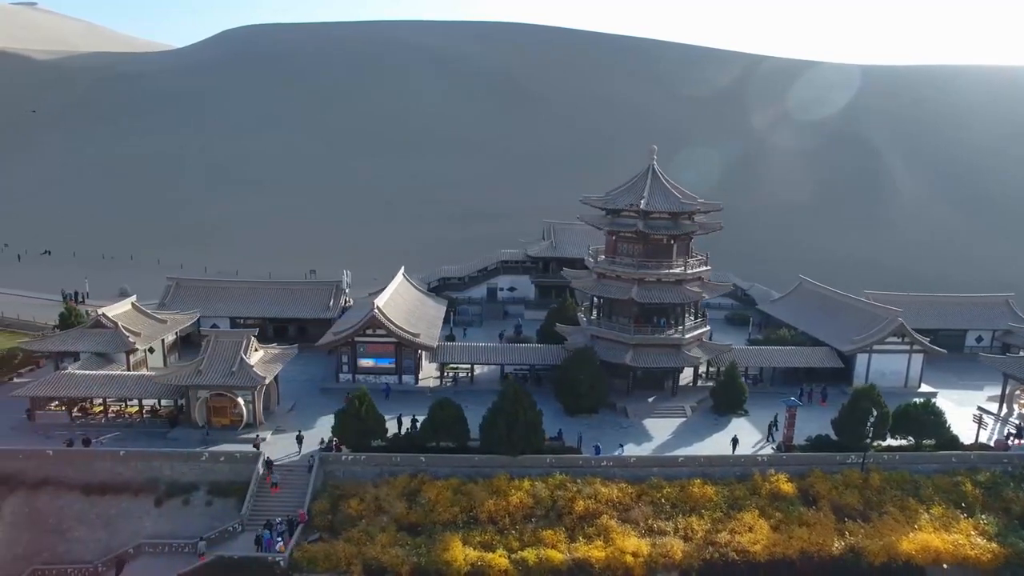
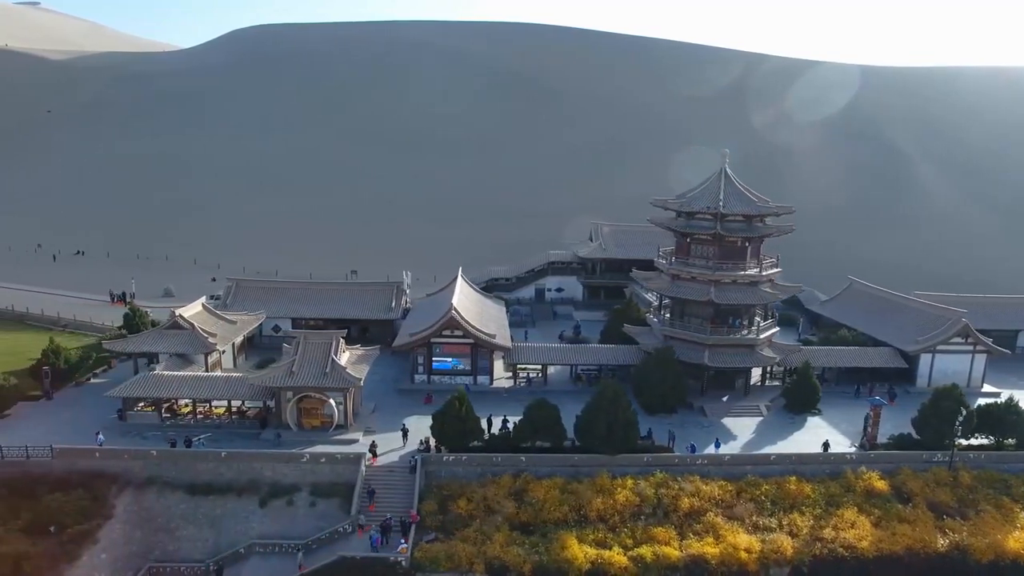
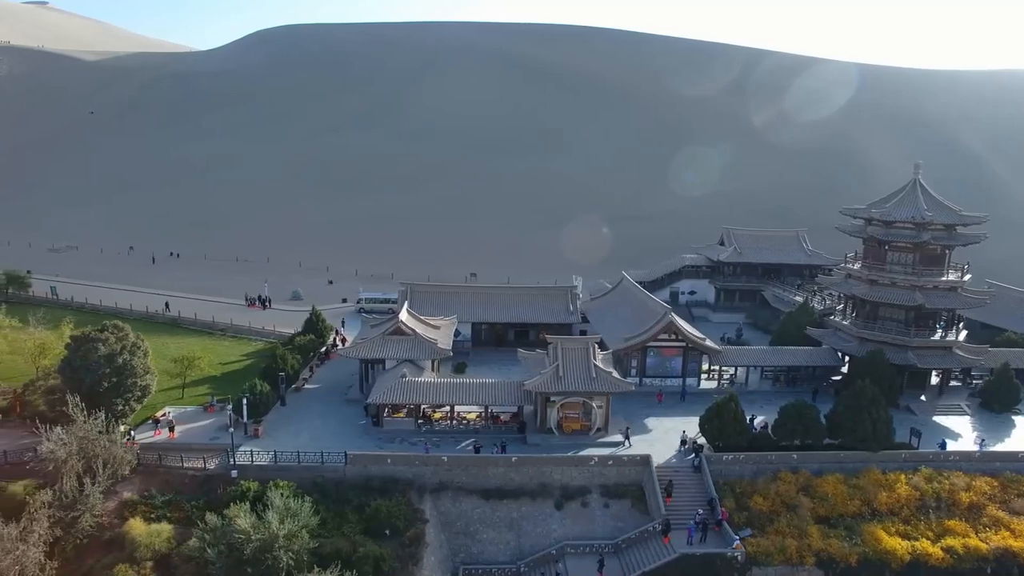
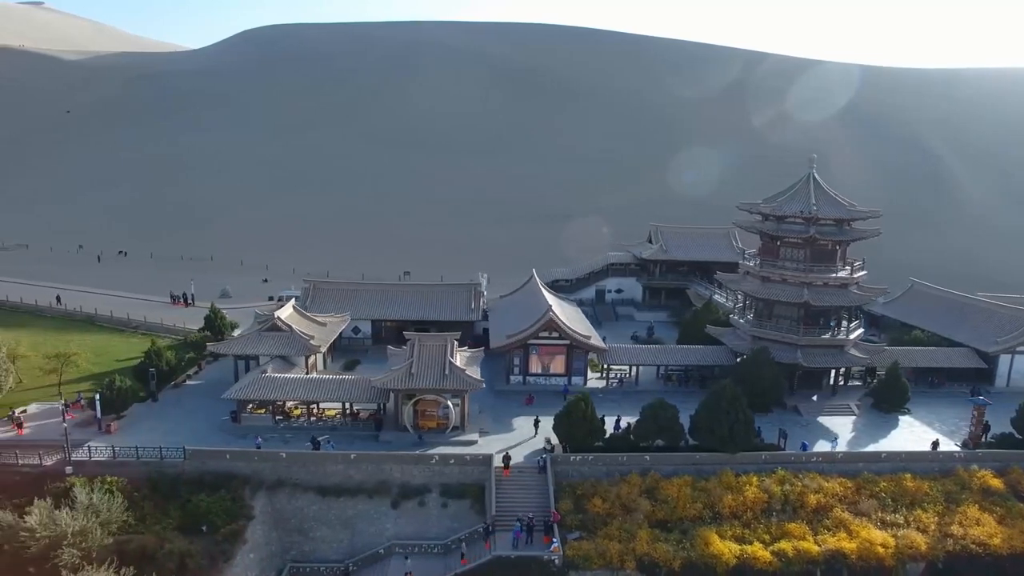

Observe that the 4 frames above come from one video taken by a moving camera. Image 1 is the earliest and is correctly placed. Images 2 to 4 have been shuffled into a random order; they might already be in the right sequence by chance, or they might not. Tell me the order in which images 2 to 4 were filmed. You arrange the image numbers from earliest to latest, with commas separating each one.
2, 4, 3
